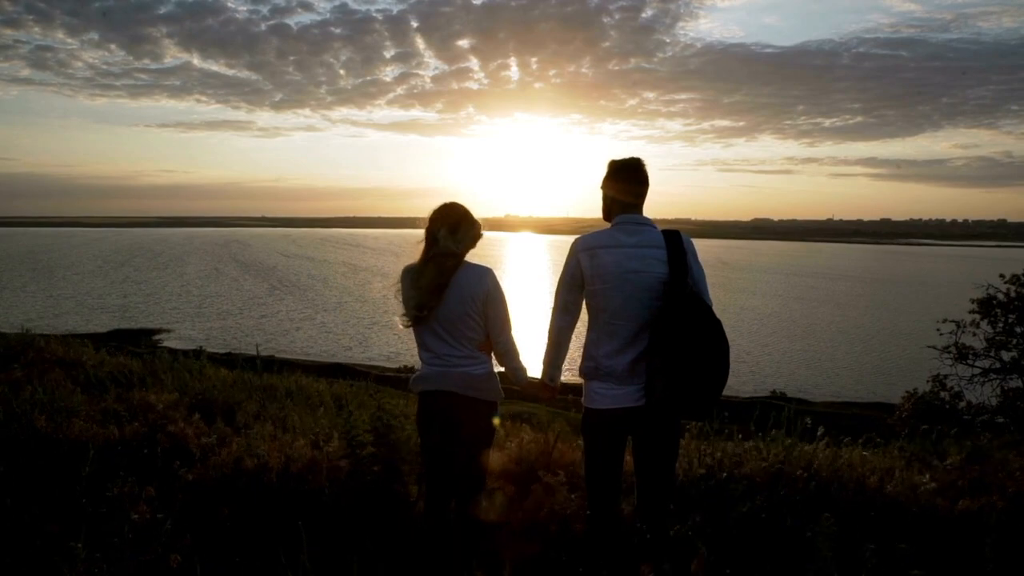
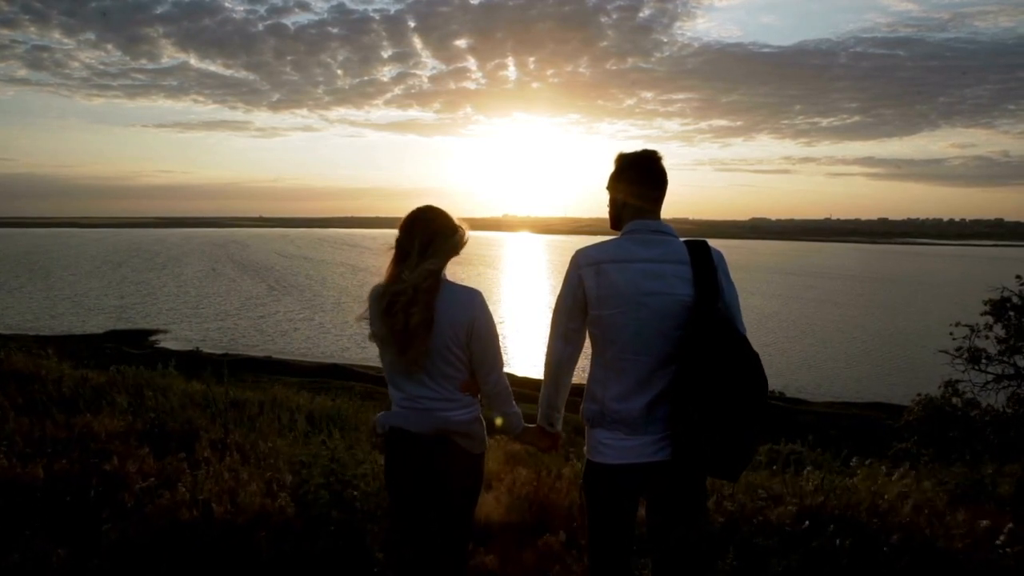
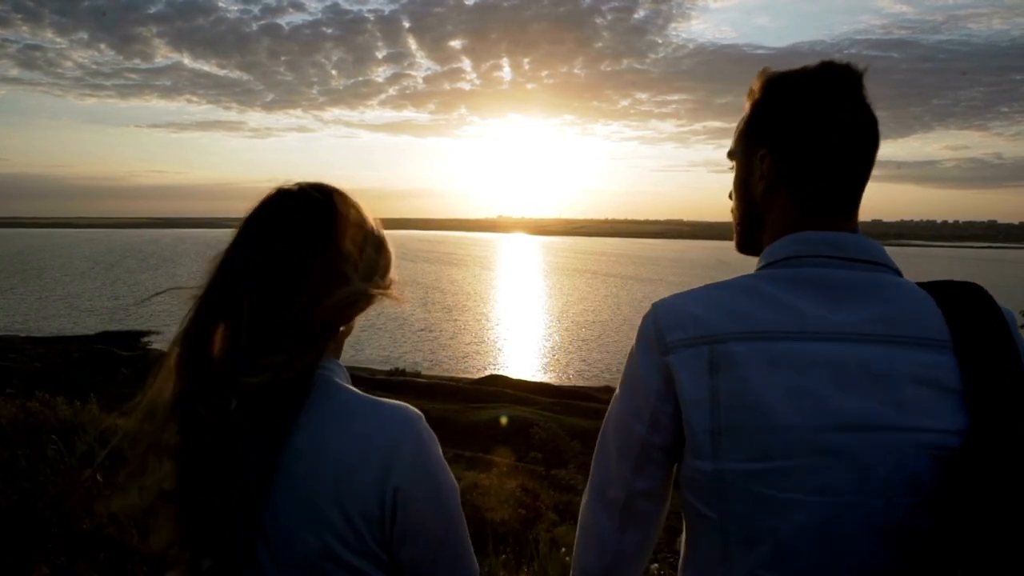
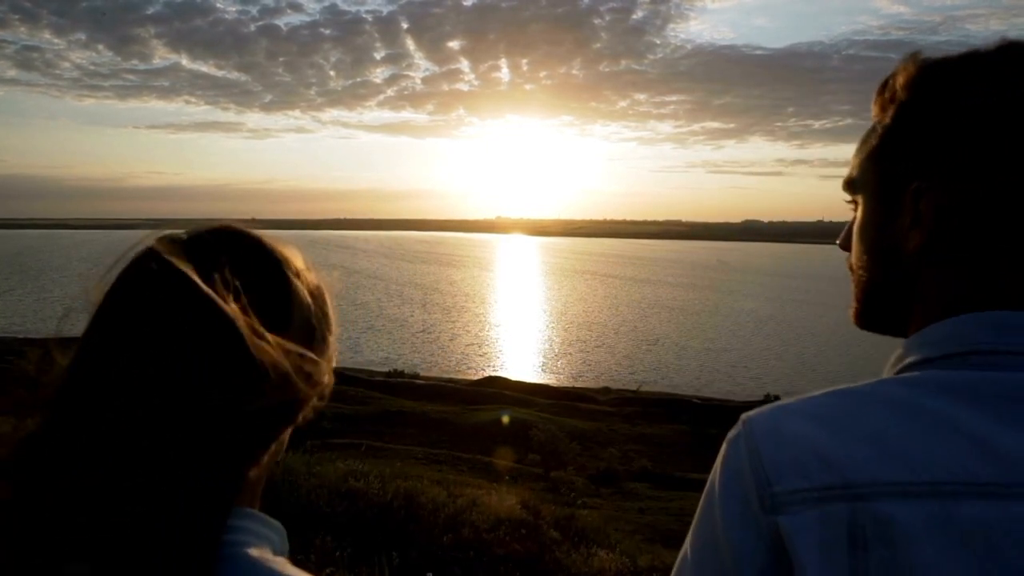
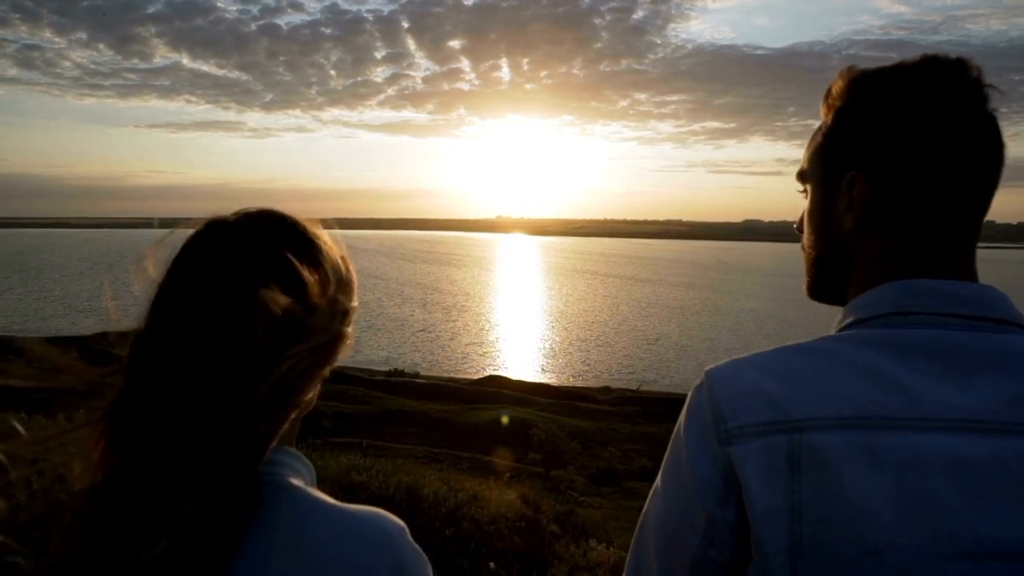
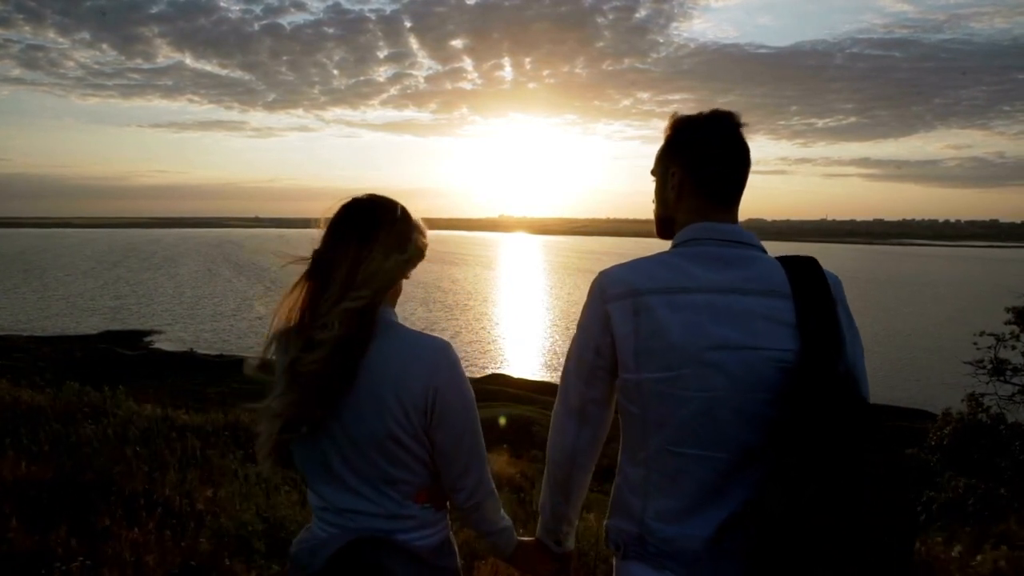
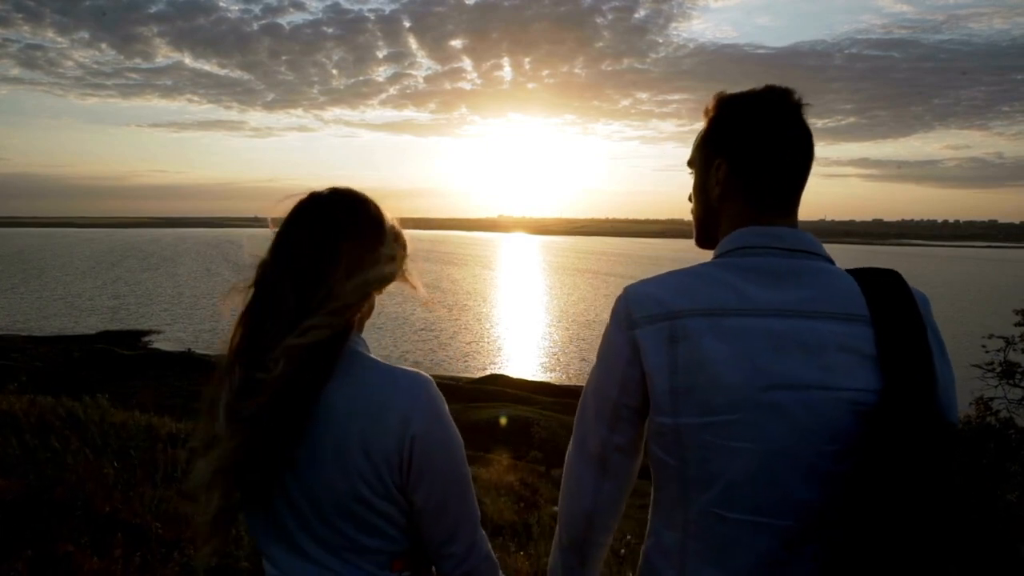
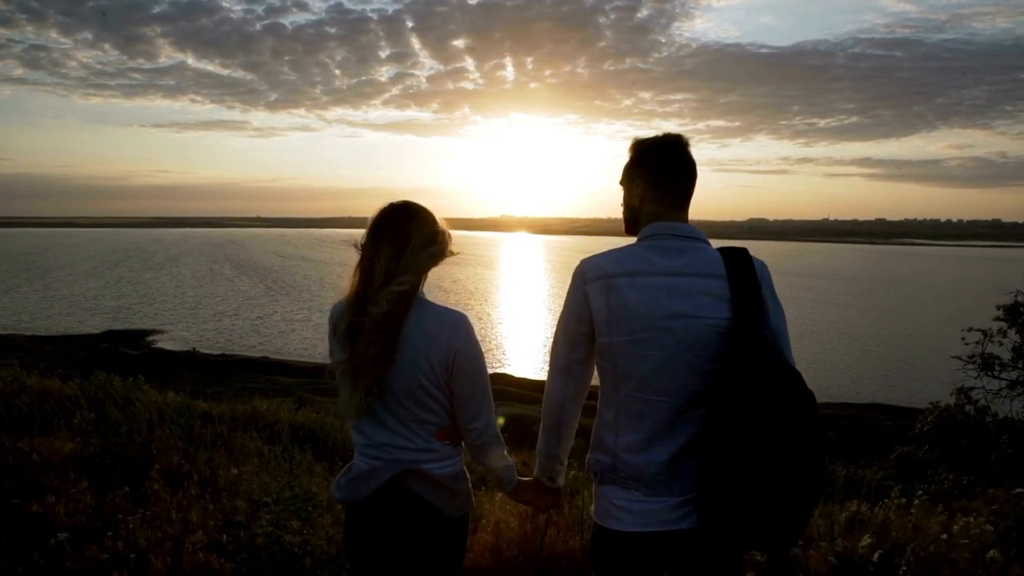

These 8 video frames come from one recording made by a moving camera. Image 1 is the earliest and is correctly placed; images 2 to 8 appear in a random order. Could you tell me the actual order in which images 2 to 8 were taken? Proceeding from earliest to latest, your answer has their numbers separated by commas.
2, 8, 6, 7, 3, 5, 4
